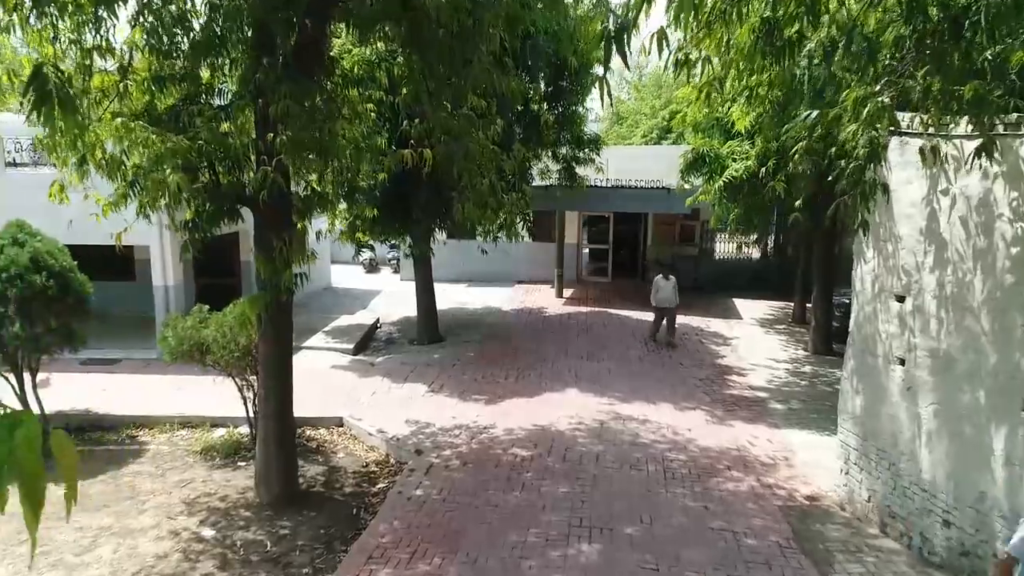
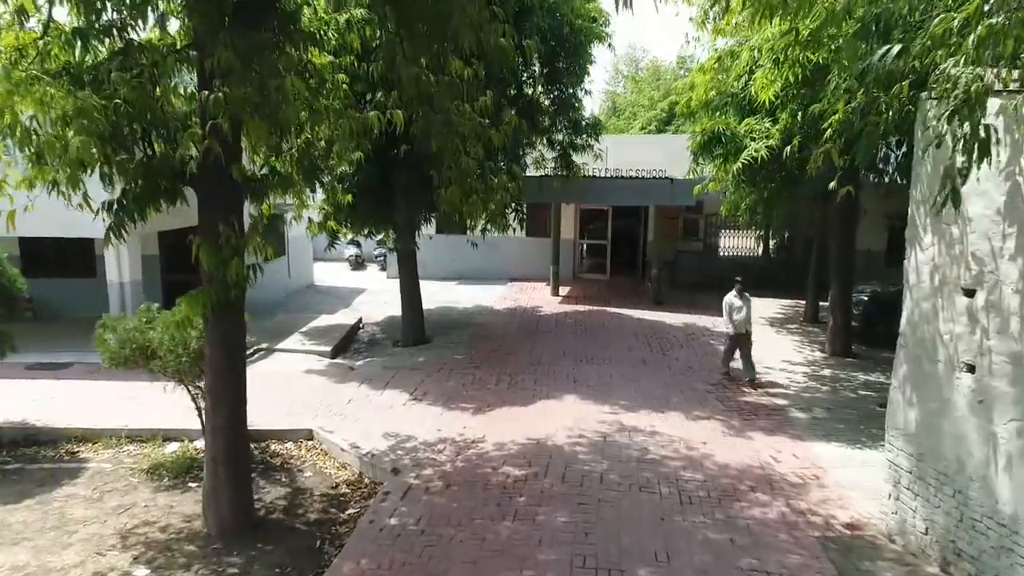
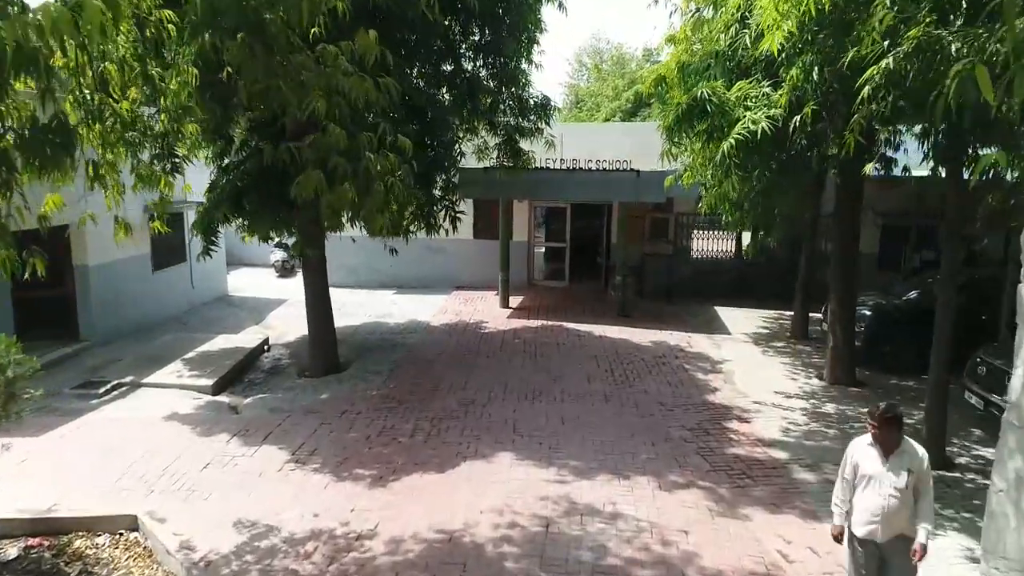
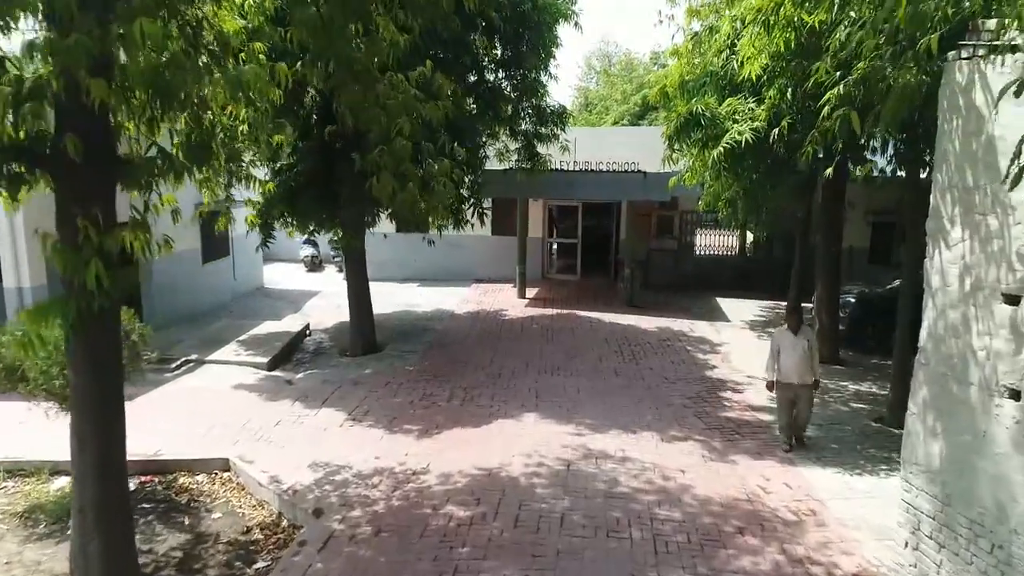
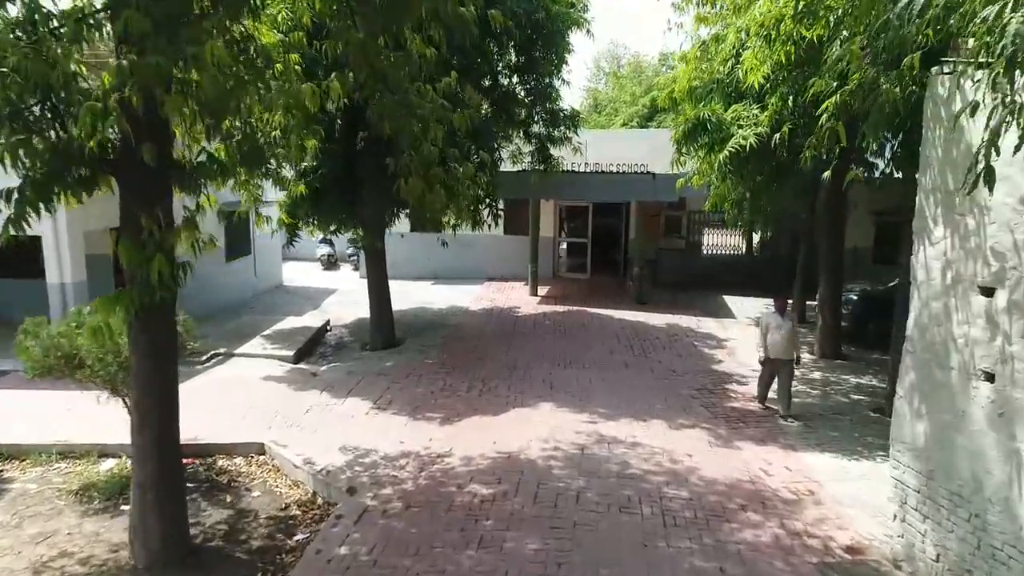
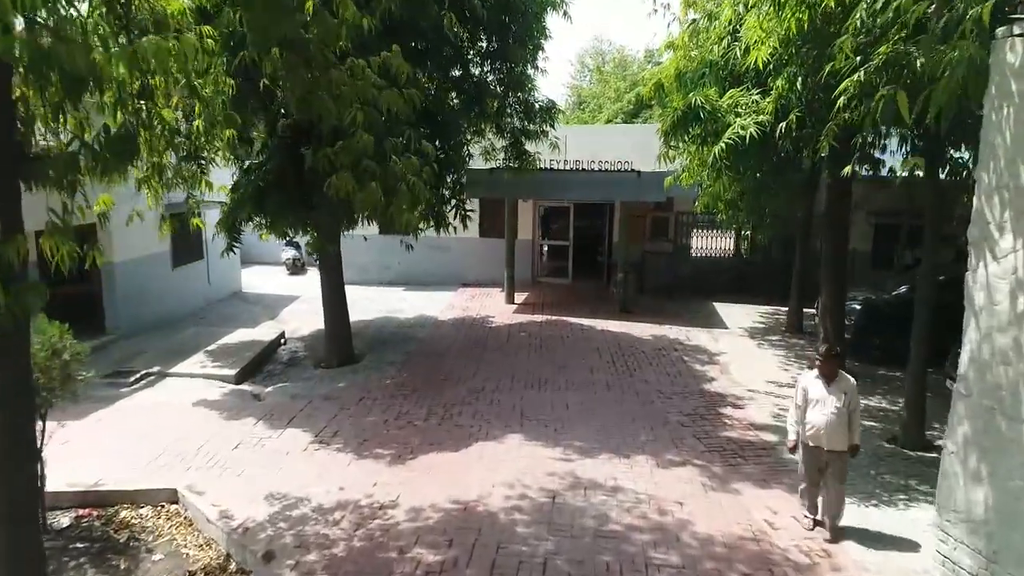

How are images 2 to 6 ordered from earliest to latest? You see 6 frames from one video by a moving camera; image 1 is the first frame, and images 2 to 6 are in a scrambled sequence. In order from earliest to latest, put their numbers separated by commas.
2, 5, 4, 6, 3
